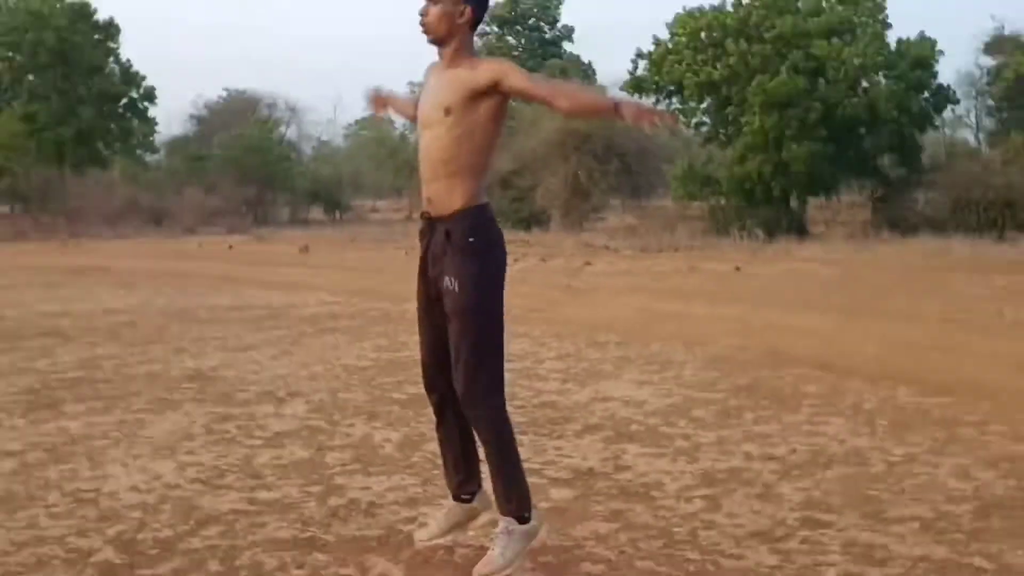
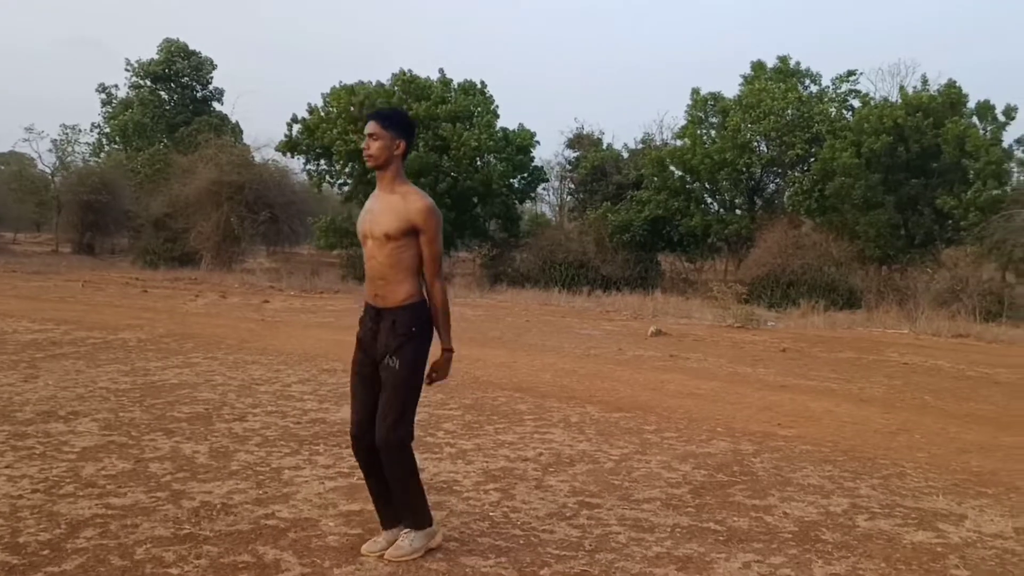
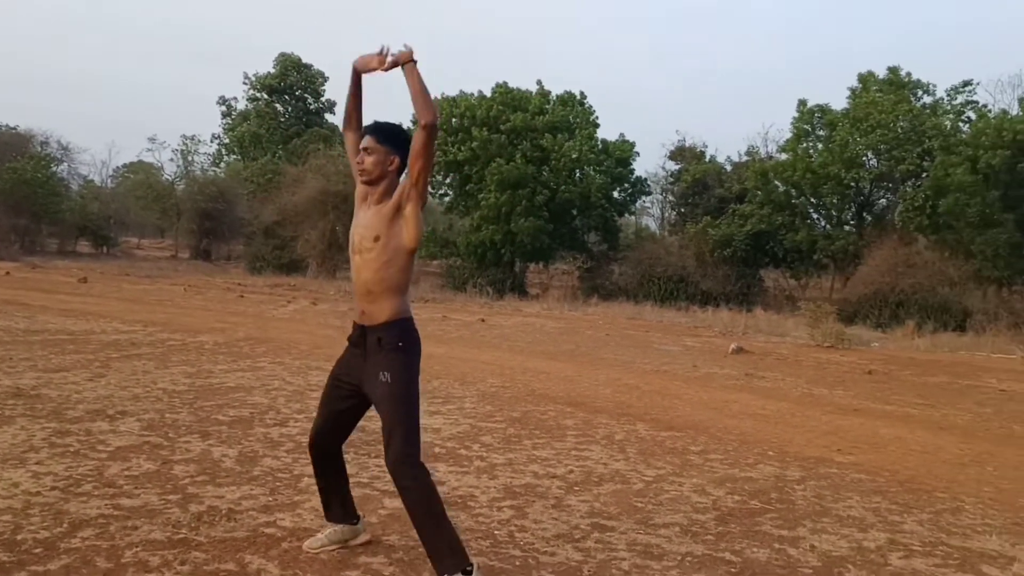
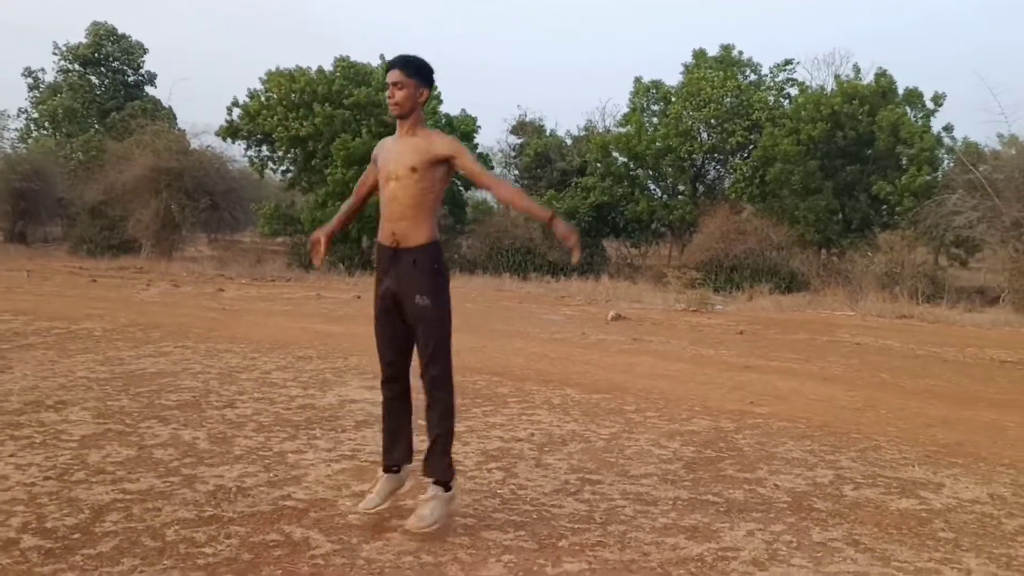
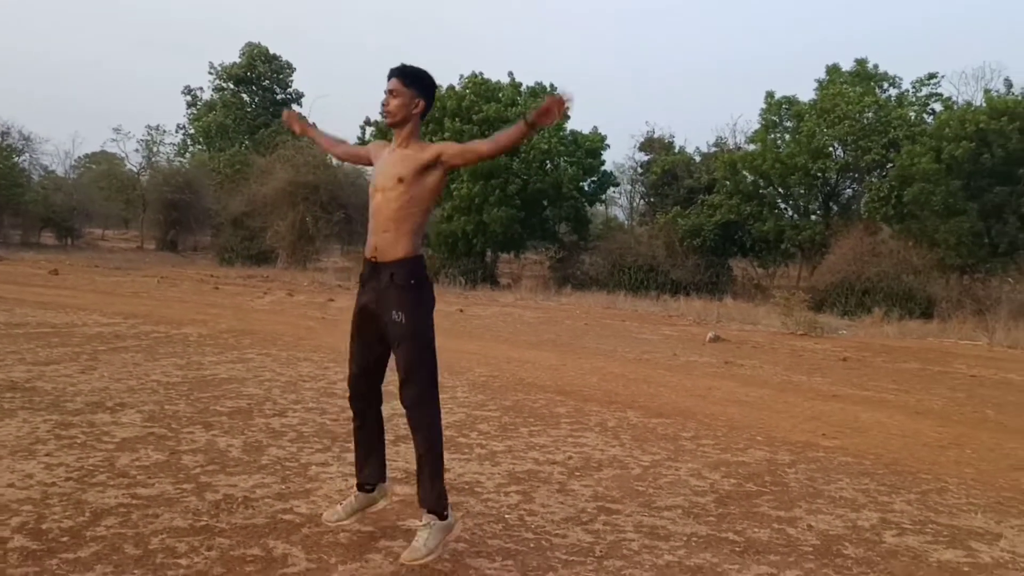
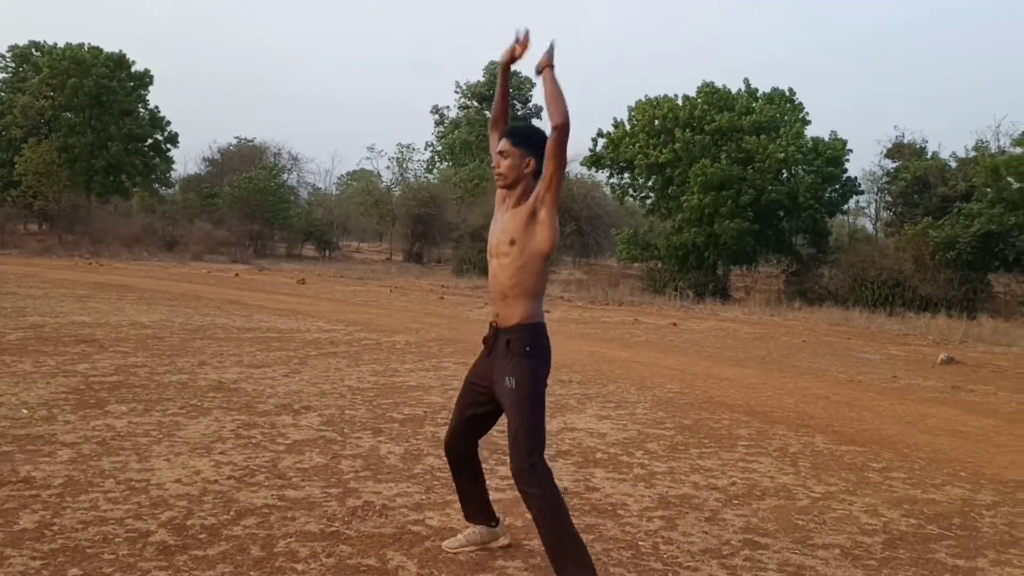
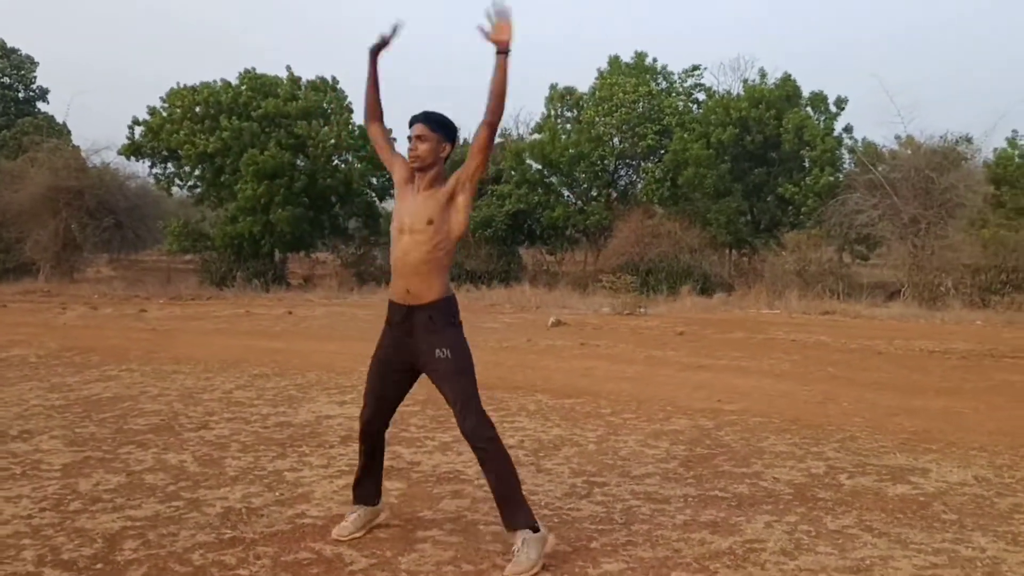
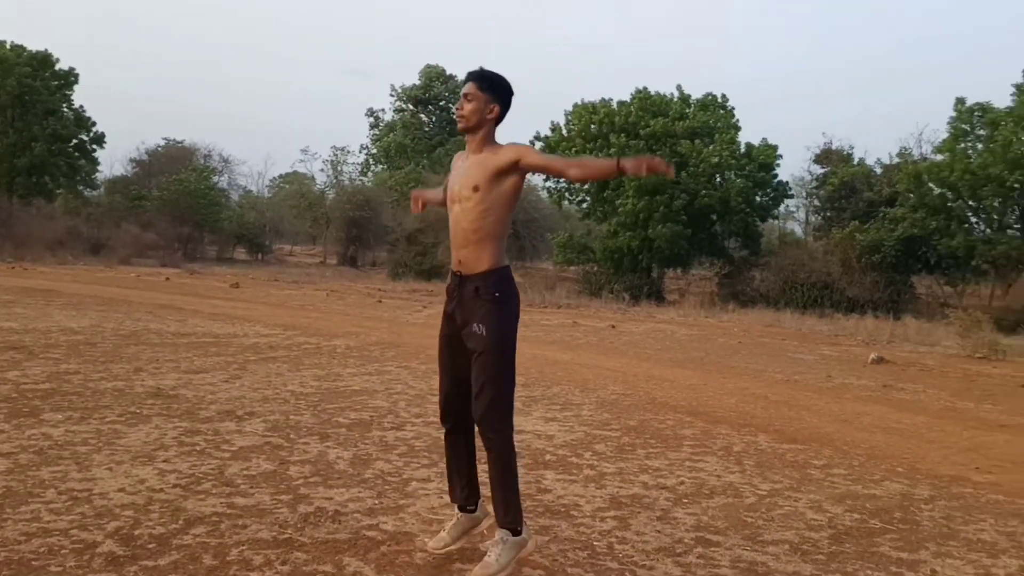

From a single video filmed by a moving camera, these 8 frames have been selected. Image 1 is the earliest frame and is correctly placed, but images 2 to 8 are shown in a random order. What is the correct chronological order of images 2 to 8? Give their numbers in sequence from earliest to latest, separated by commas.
6, 8, 3, 5, 2, 4, 7
